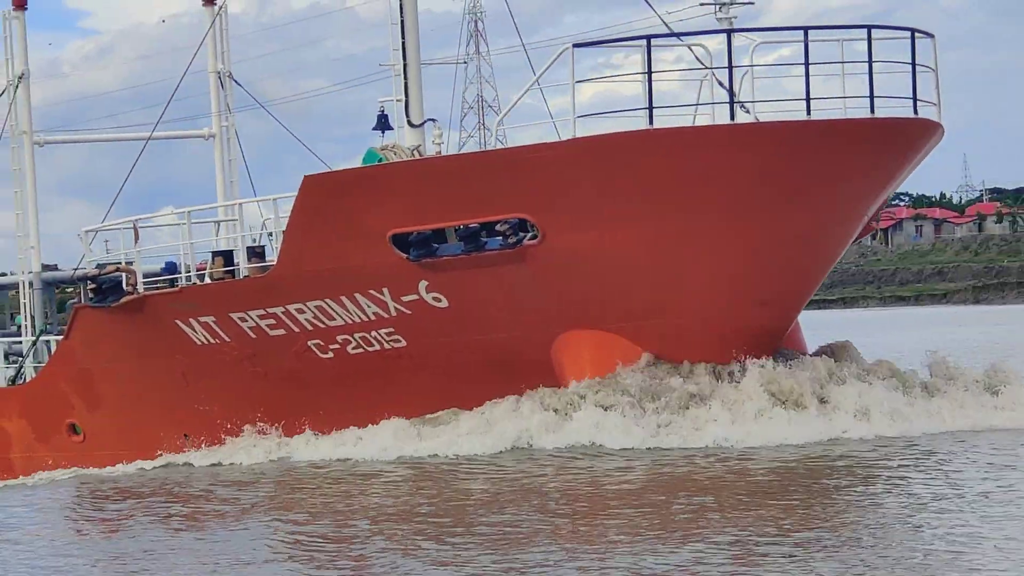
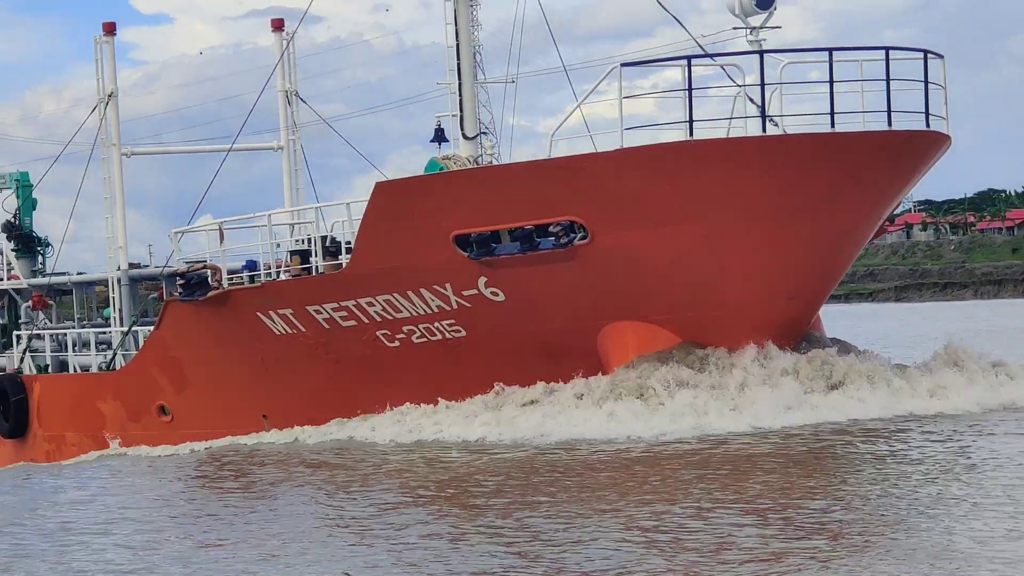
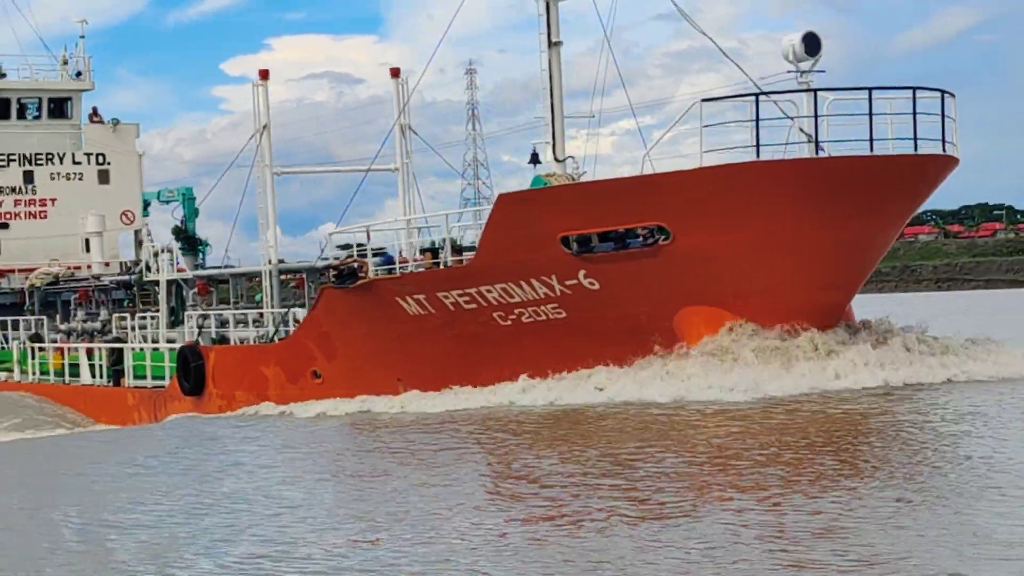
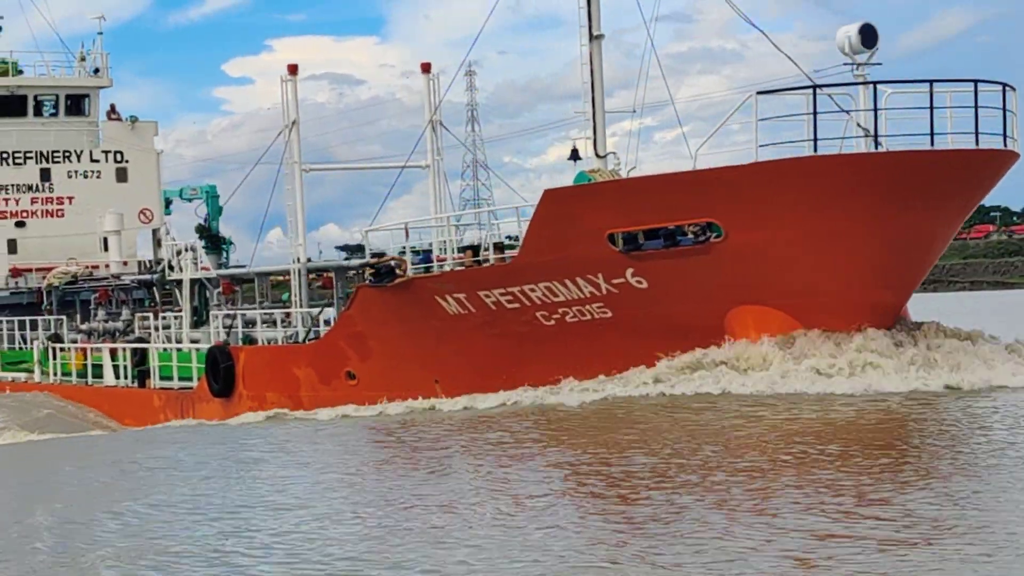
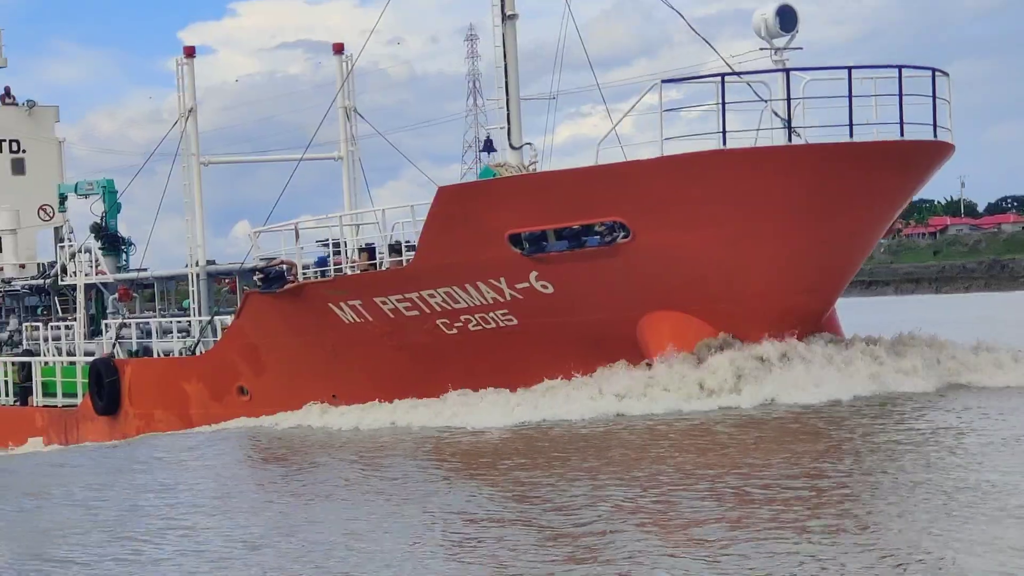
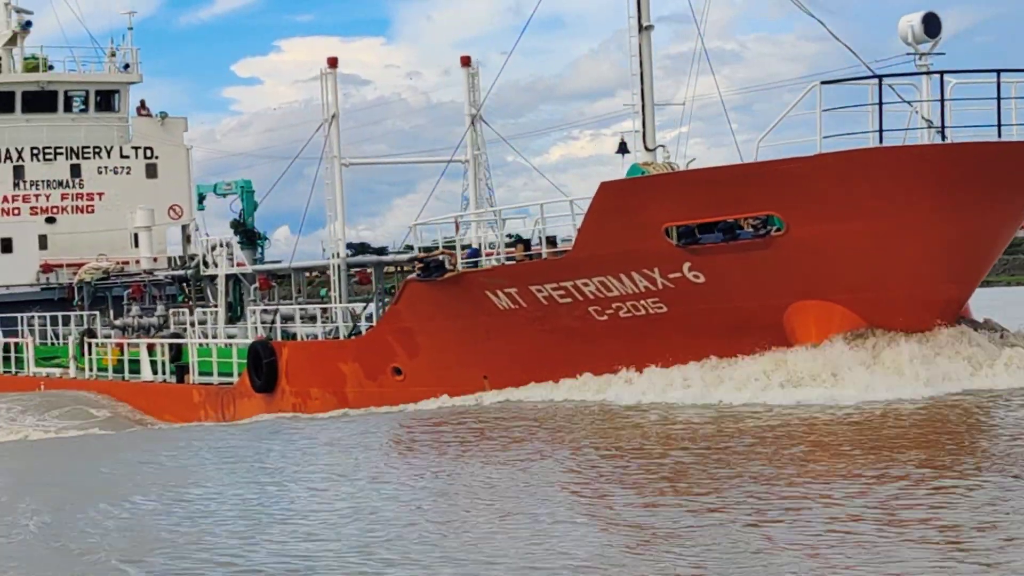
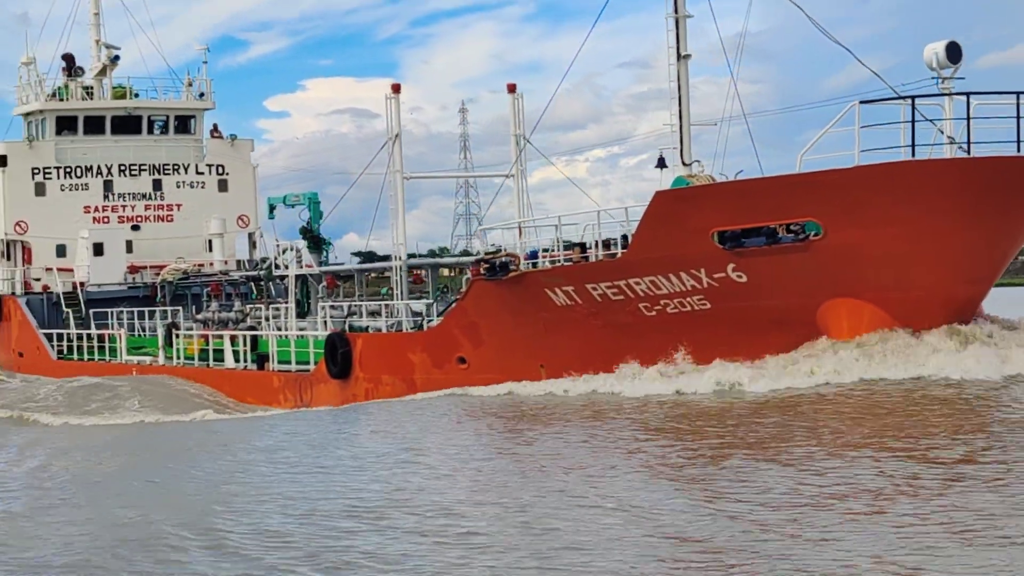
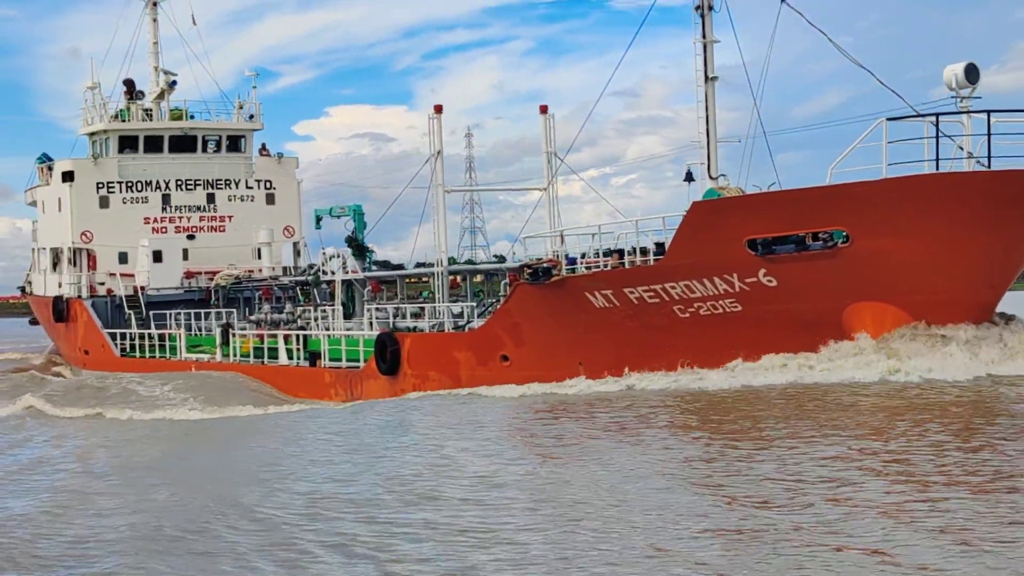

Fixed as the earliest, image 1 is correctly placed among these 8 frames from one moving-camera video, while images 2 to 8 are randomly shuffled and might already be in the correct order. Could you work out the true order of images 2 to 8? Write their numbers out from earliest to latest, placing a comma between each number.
2, 5, 3, 4, 6, 7, 8
